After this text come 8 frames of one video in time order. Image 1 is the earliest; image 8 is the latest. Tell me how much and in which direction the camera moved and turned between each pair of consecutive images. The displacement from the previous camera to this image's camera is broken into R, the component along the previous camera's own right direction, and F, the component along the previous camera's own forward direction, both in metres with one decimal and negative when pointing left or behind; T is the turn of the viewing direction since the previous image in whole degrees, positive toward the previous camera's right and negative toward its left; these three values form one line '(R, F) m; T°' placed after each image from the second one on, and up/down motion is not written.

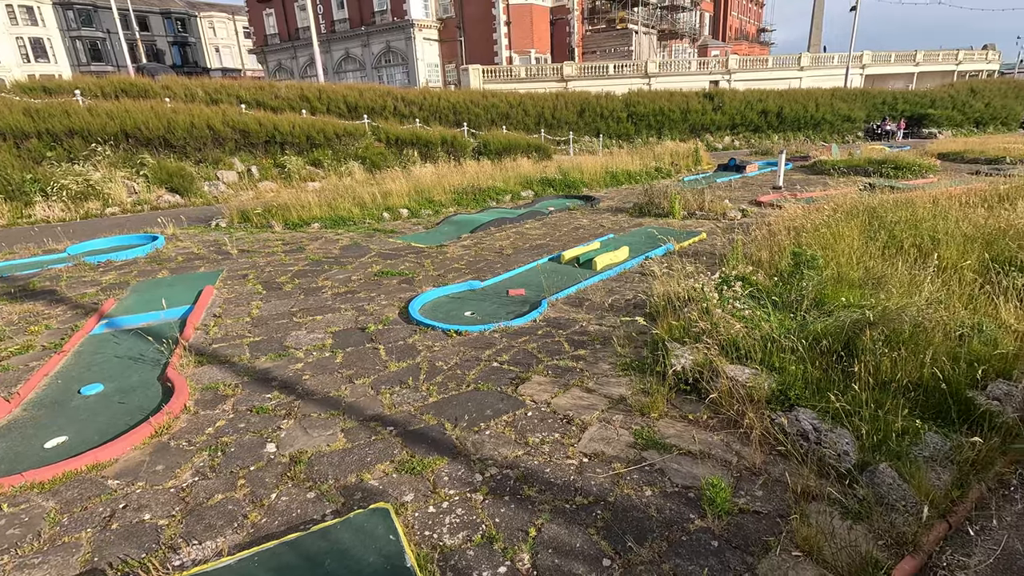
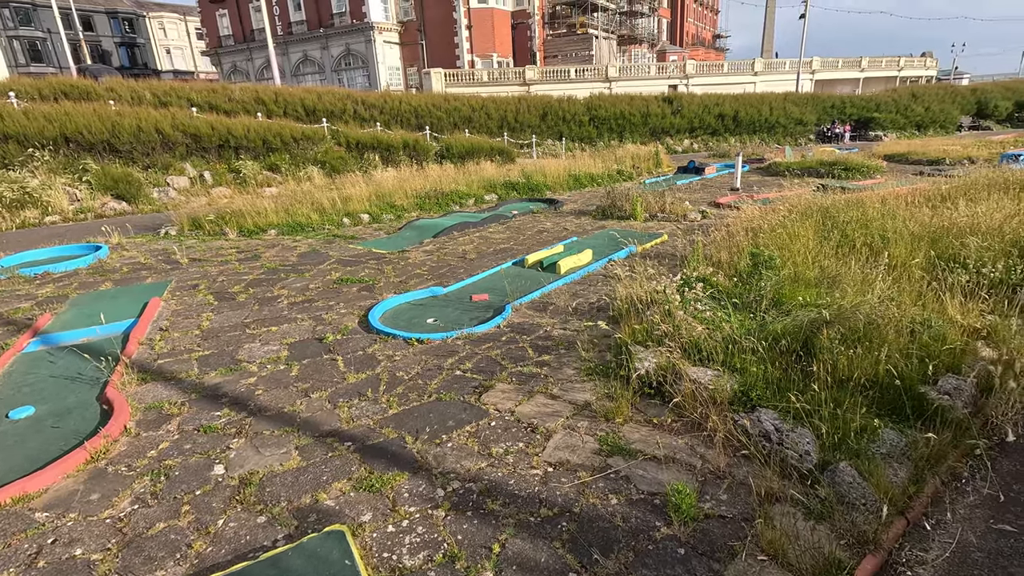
(0.0, +0.1) m; +4°
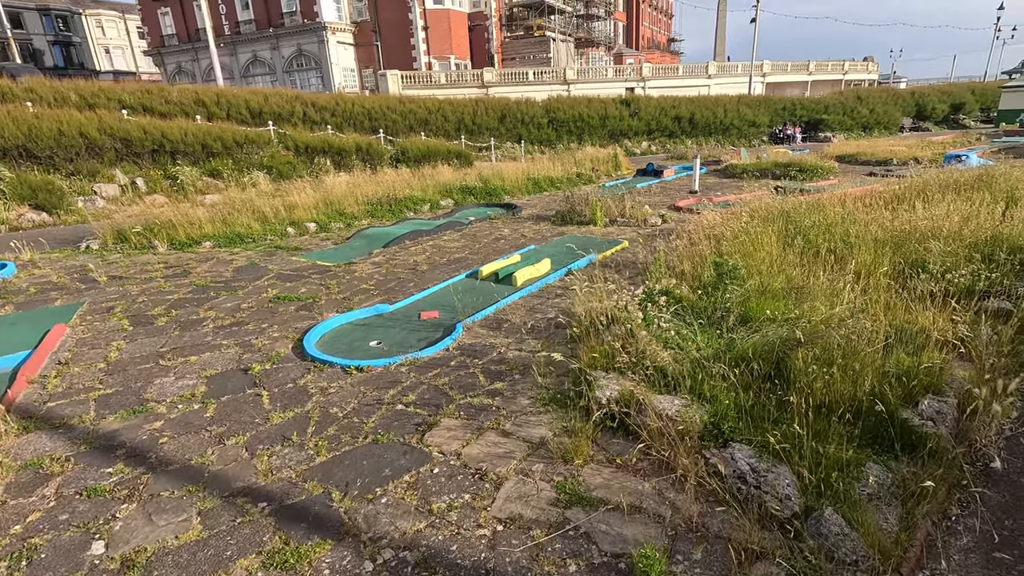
(+0.1, +0.4) m; +4°
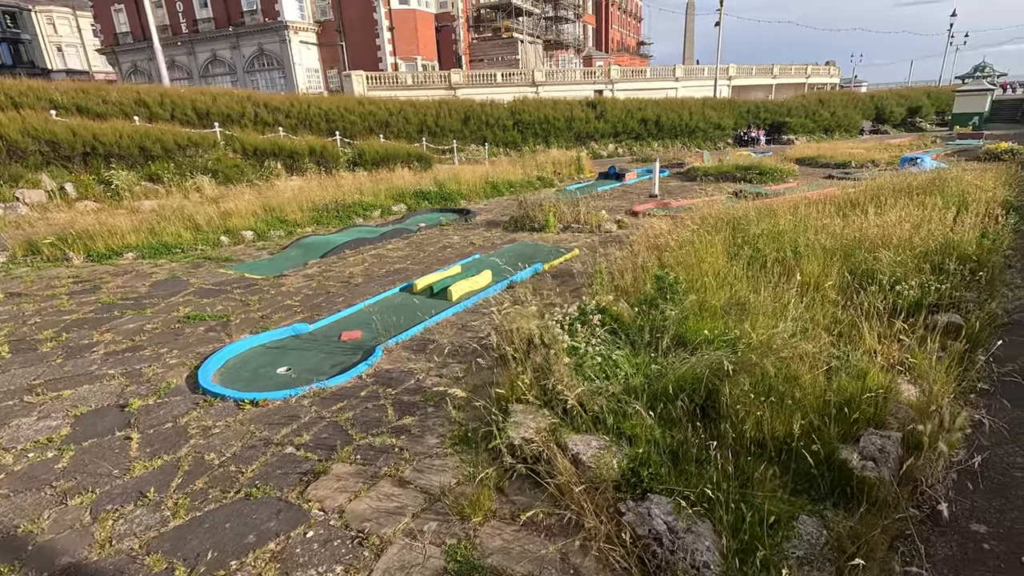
(+0.4, +0.4) m; +3°
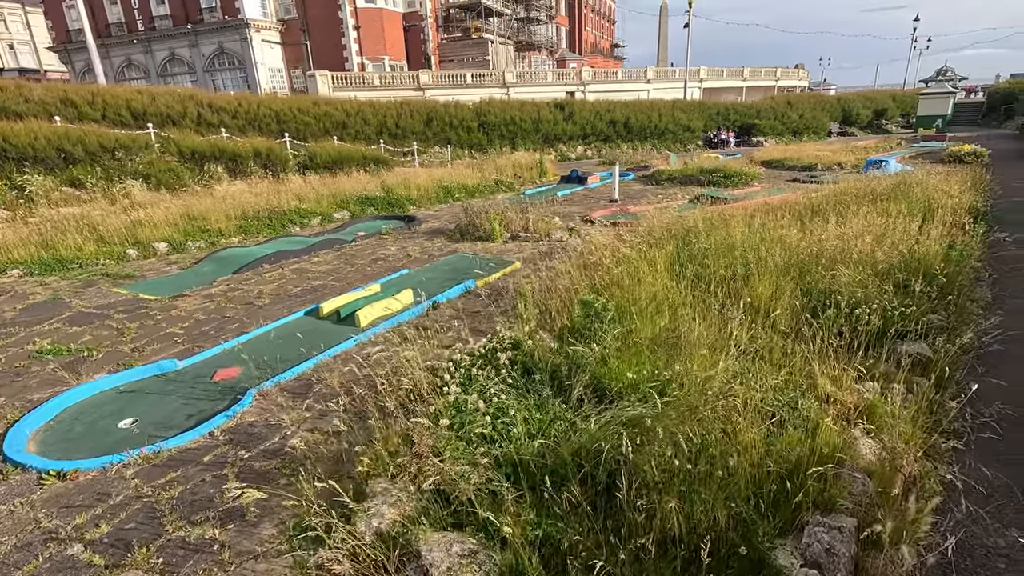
(+0.5, +0.7) m; +2°
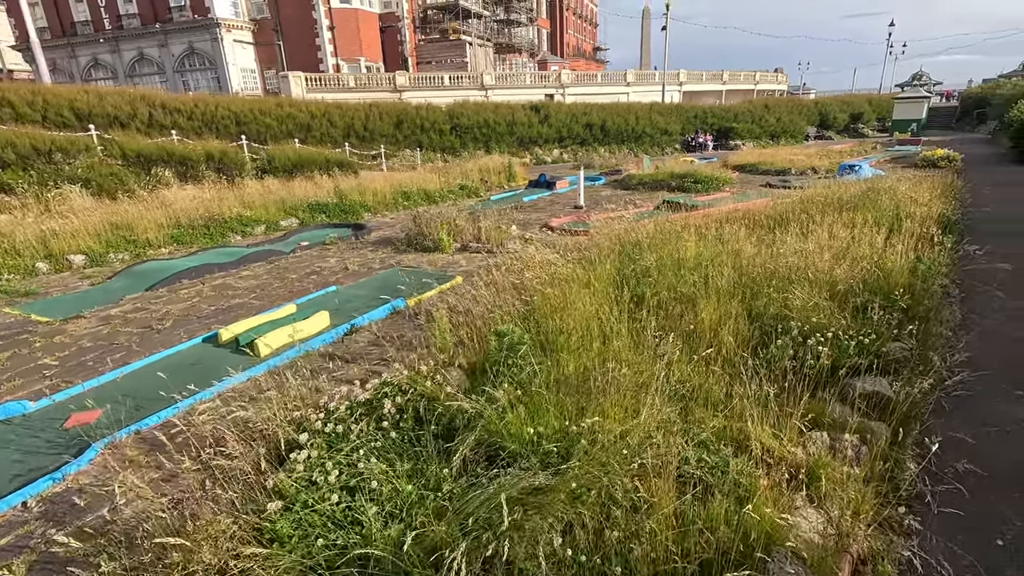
(+0.5, +0.5) m; +1°
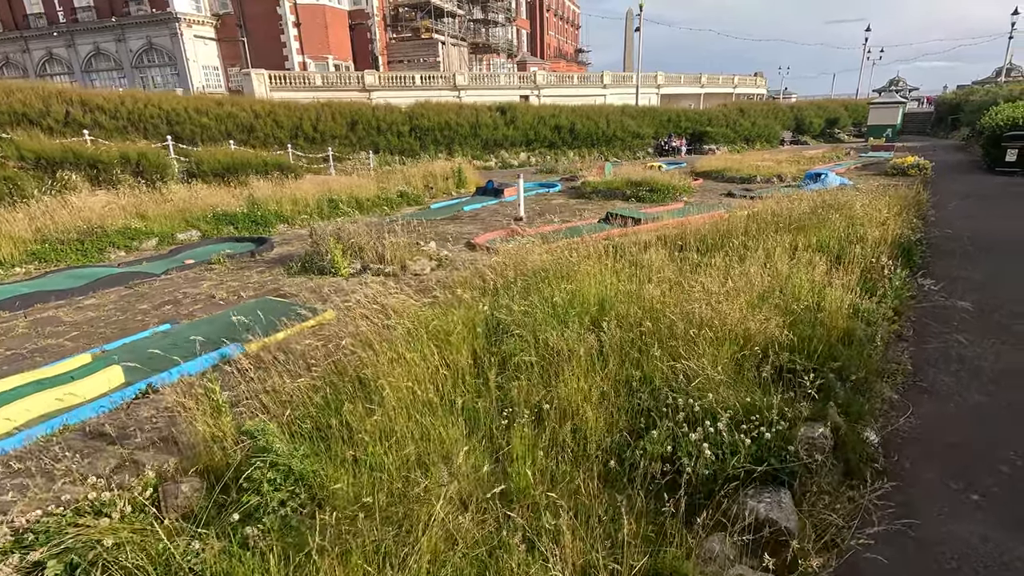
(+1.0, +0.9) m; +1°
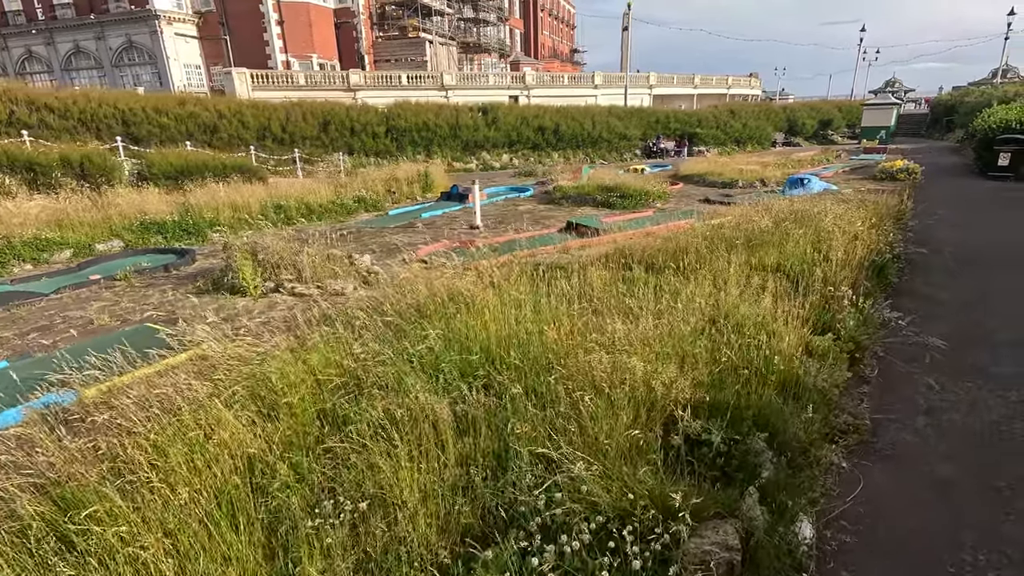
(+0.7, +0.7) m; 0°
